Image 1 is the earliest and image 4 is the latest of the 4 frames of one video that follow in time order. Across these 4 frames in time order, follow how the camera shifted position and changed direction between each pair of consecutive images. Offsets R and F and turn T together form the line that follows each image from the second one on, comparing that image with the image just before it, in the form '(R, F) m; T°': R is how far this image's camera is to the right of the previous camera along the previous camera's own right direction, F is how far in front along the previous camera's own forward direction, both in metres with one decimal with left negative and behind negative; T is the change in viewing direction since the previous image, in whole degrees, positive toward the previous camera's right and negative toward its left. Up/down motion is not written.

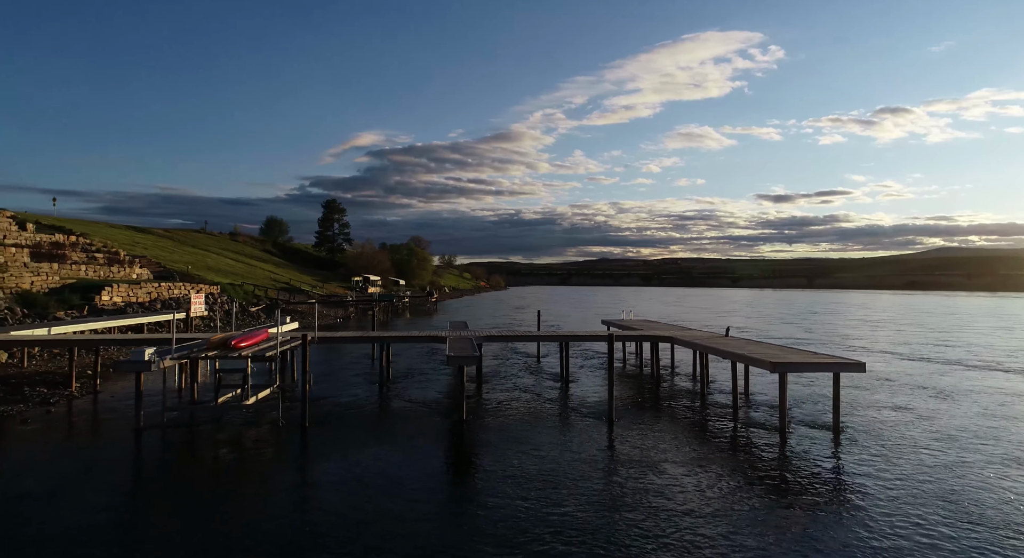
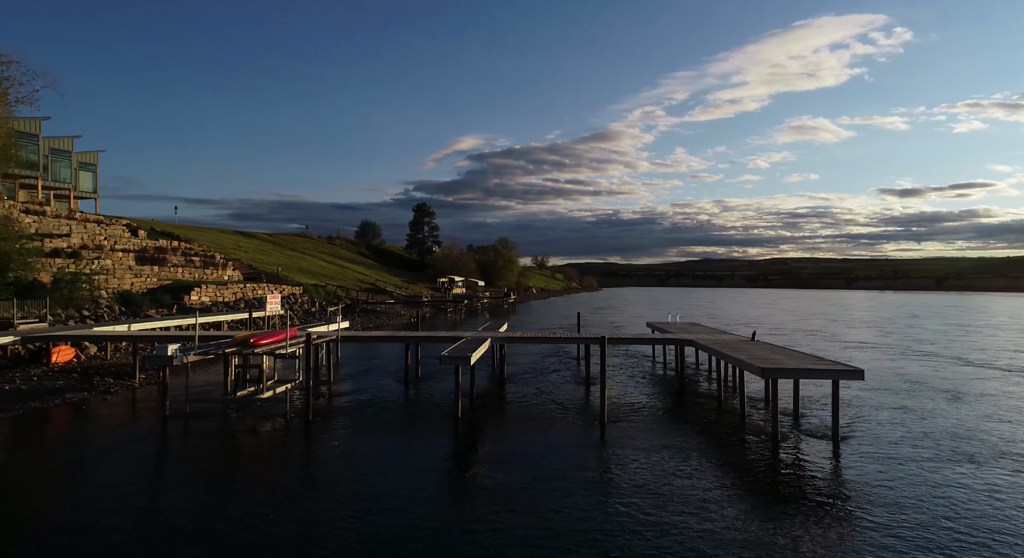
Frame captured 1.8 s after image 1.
(+3.7, -0.3) m; -9°
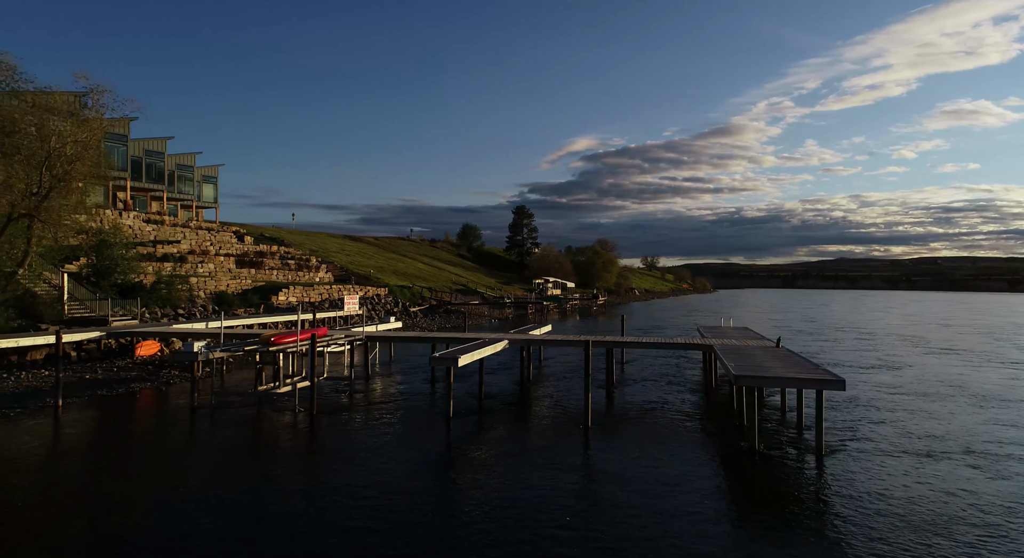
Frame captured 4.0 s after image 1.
(+4.7, +0.1) m; -11°
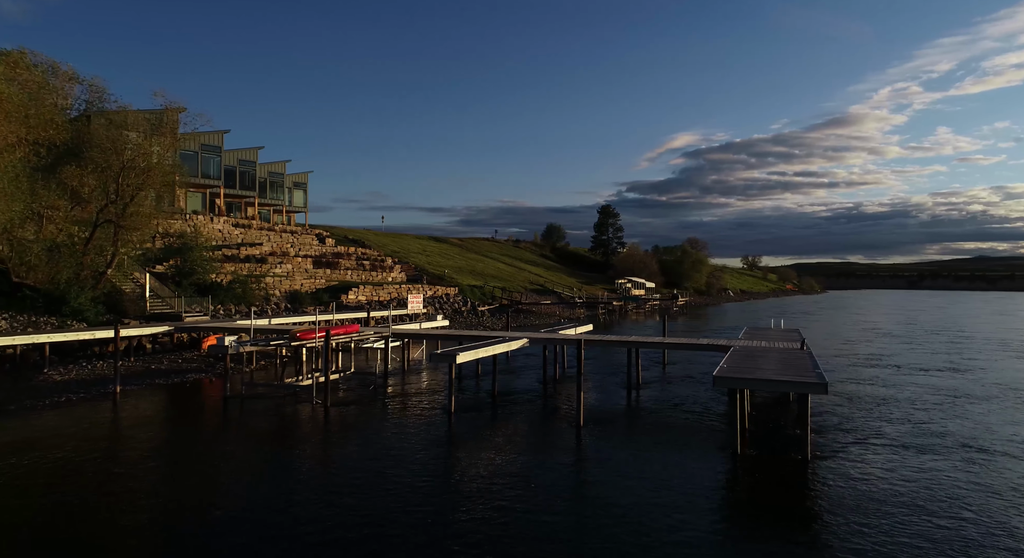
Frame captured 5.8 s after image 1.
(+3.8, +0.3) m; -9°
